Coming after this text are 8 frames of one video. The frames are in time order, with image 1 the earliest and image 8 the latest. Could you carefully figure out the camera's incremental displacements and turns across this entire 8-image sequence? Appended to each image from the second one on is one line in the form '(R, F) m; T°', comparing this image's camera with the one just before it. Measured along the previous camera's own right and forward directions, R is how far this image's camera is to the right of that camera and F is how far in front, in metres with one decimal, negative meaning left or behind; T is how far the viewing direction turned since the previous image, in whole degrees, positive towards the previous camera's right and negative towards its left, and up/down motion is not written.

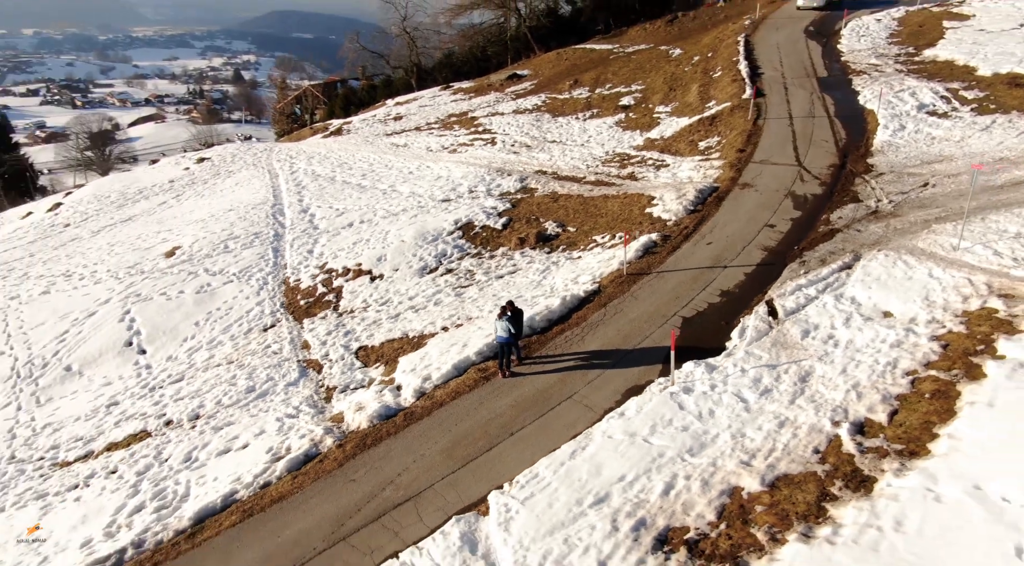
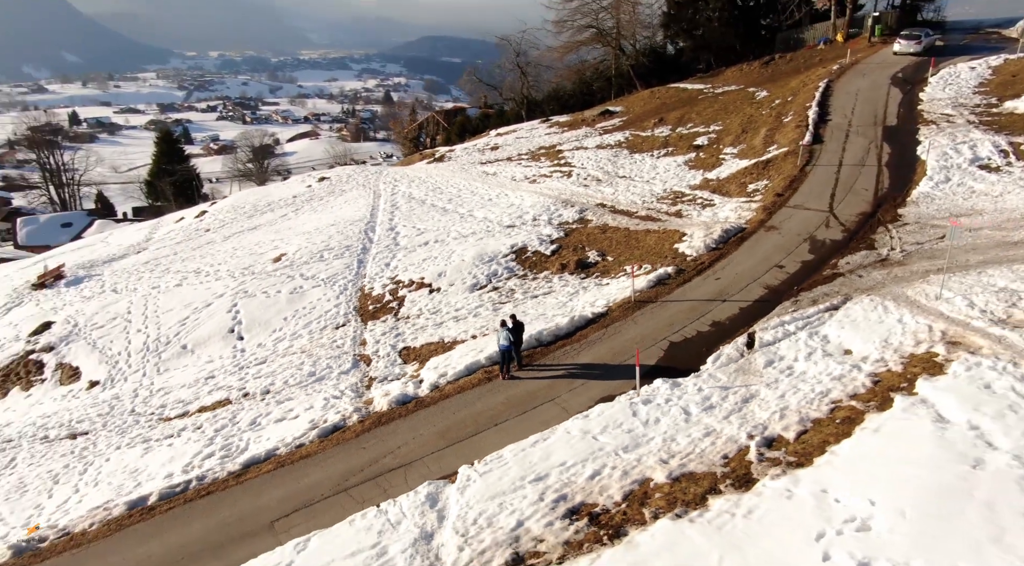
(+2.6, -2.2) m; -10°
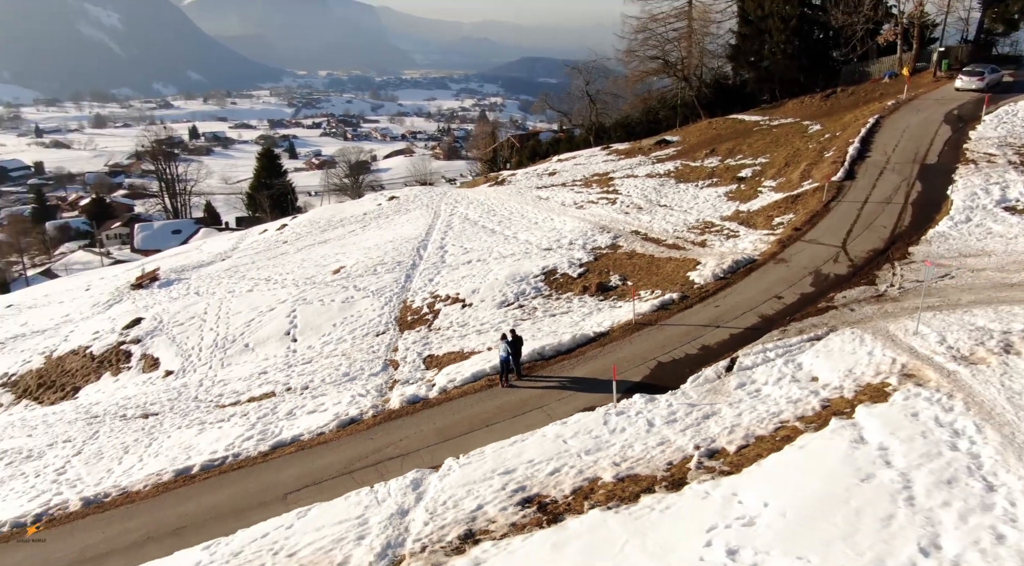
(+2.0, -1.7) m; -7°
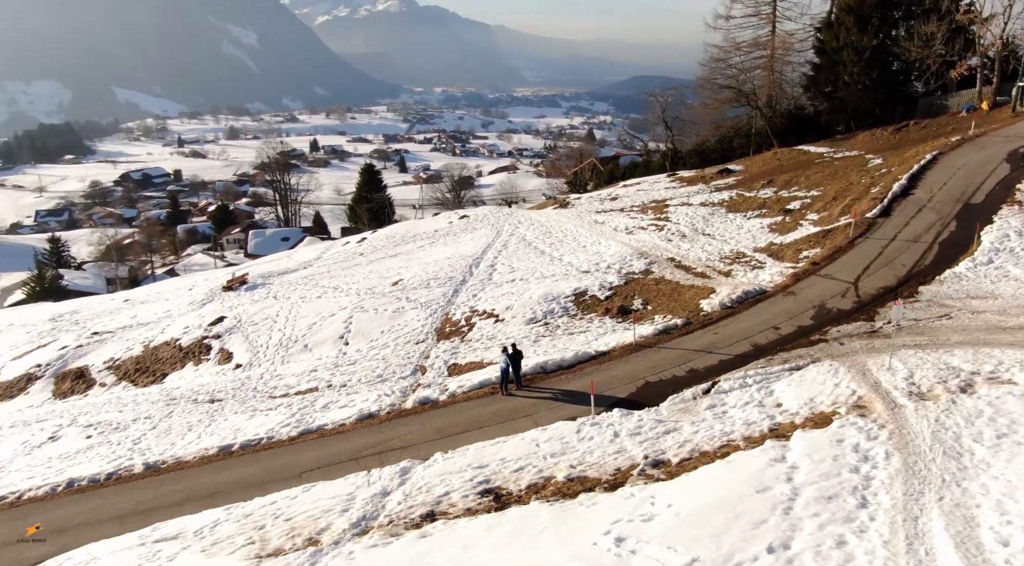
(+2.5, -1.8) m; -8°
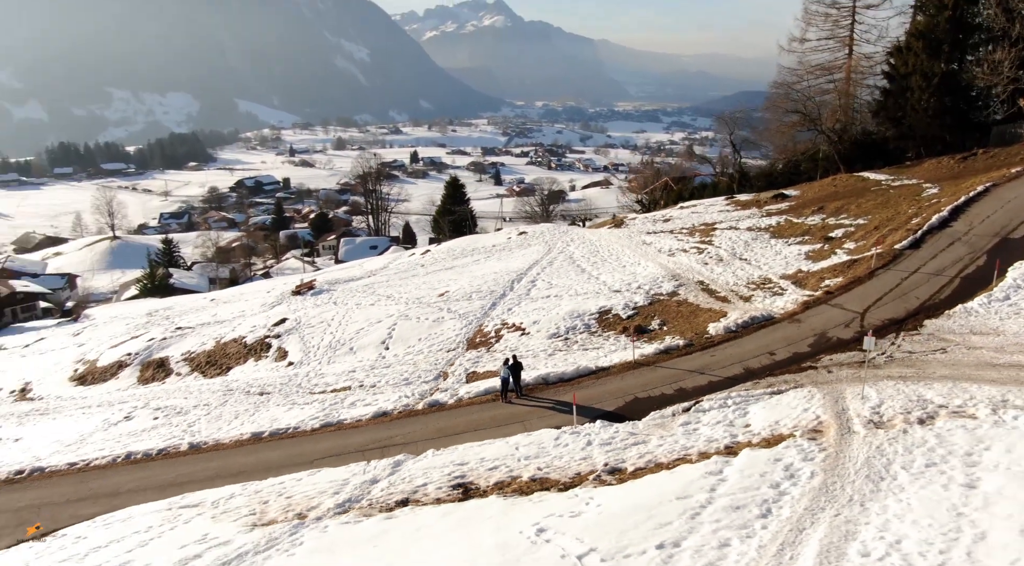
(+2.5, -1.5) m; -7°
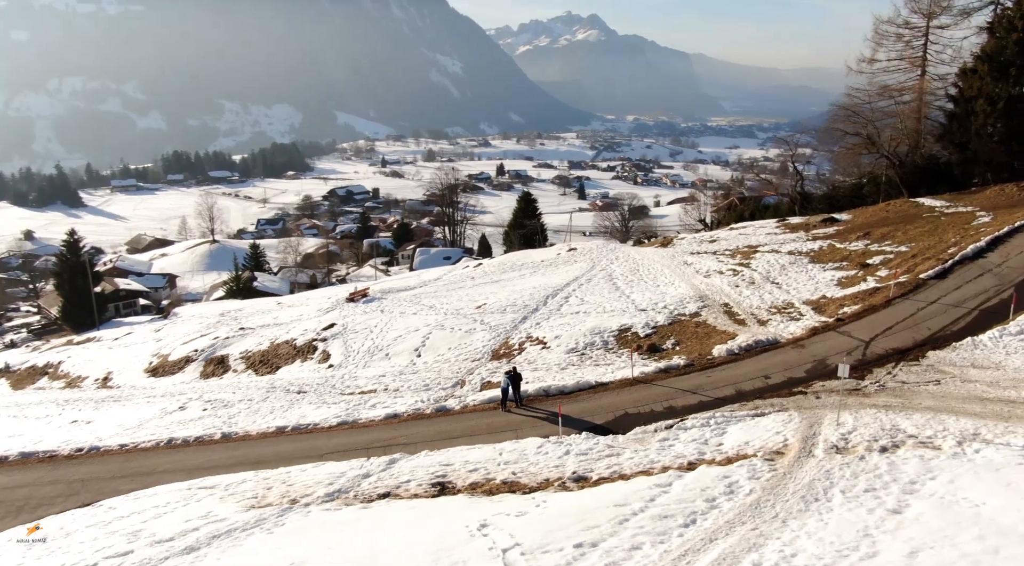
(+2.3, -1.1) m; -6°
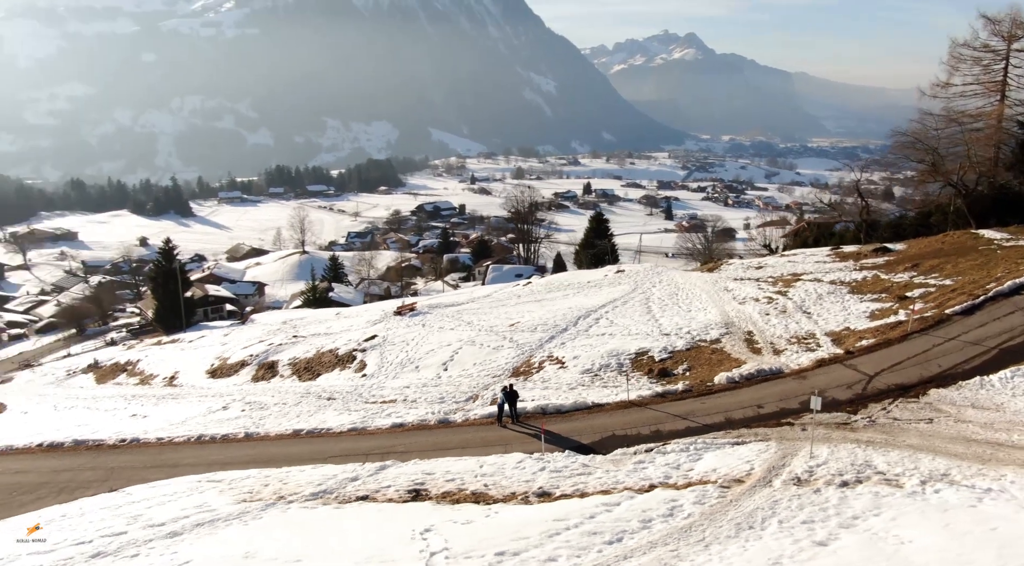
(+2.6, -0.7) m; -7°
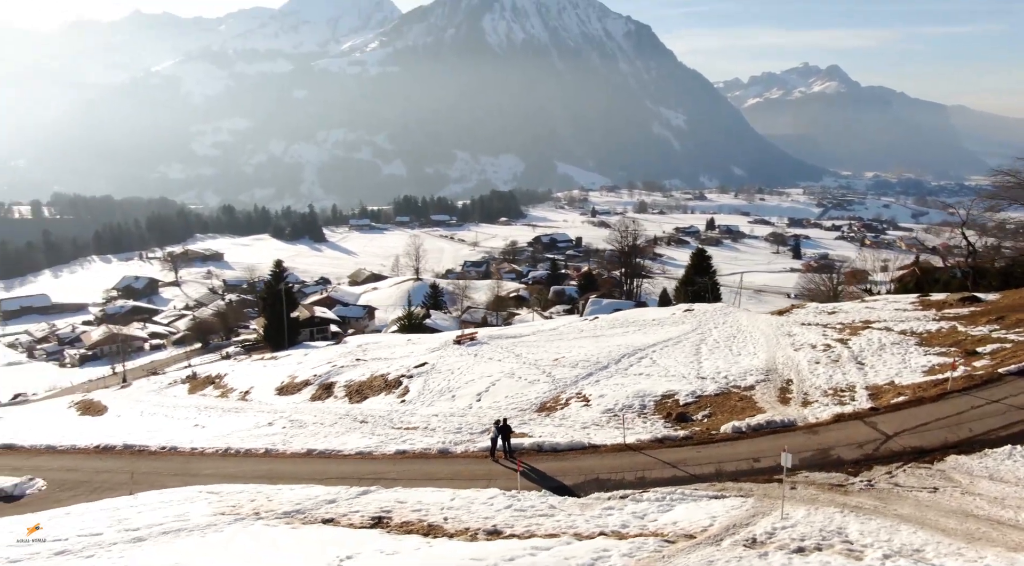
(+3.6, +0.3) m; -9°
